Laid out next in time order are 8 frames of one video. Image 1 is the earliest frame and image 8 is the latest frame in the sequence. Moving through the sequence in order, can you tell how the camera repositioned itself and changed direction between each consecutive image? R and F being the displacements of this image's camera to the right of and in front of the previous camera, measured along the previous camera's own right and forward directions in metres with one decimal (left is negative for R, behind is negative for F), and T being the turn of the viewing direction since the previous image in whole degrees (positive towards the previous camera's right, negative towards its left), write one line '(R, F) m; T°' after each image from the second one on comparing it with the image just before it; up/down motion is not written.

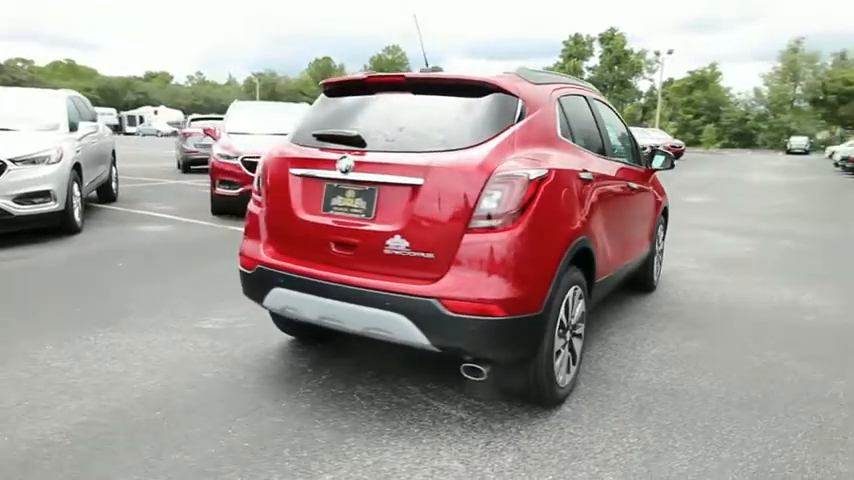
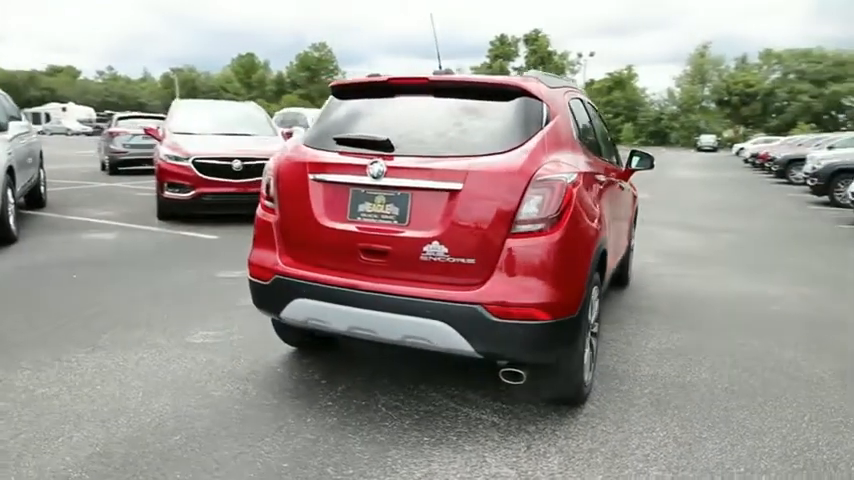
(-0.6, +0.1) m; +7°
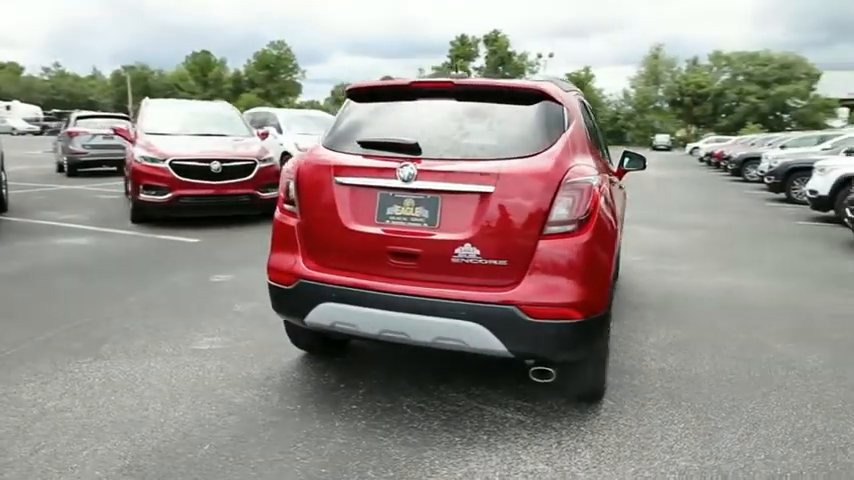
(-0.4, 0.0) m; +4°
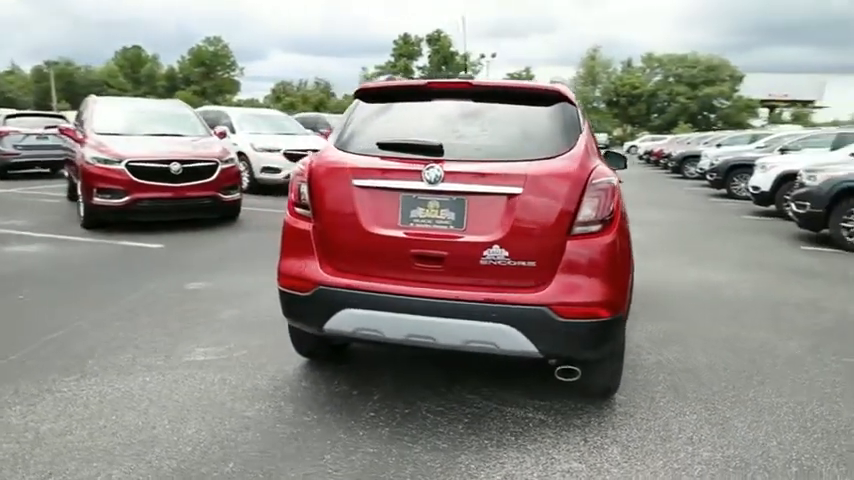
(-0.5, +0.1) m; +6°
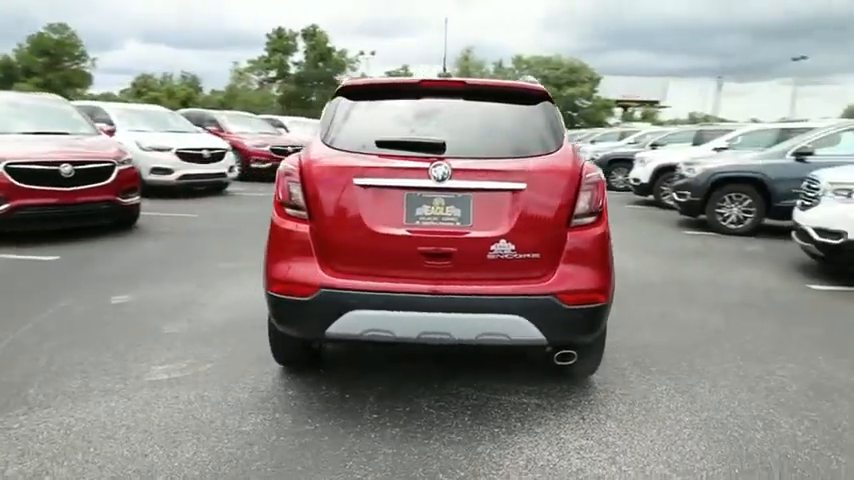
(-0.7, +0.1) m; +12°
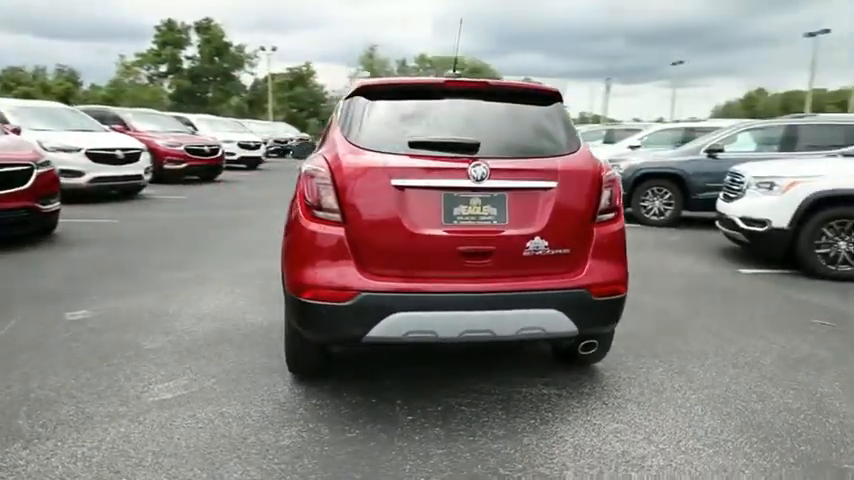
(-0.8, +0.1) m; +10°
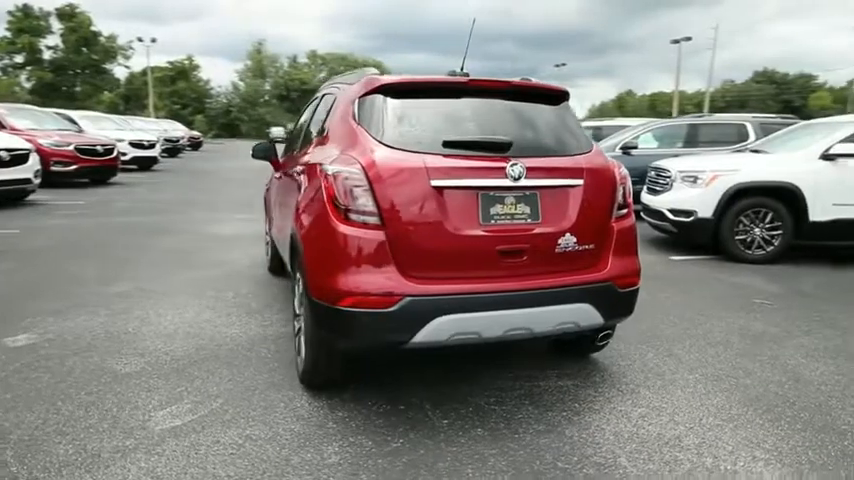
(-0.9, +0.1) m; +11°
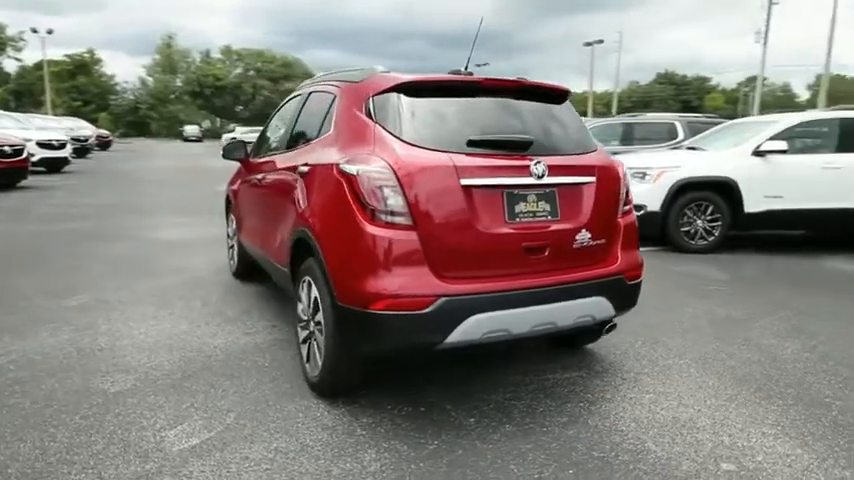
(-0.6, +0.1) m; +8°
